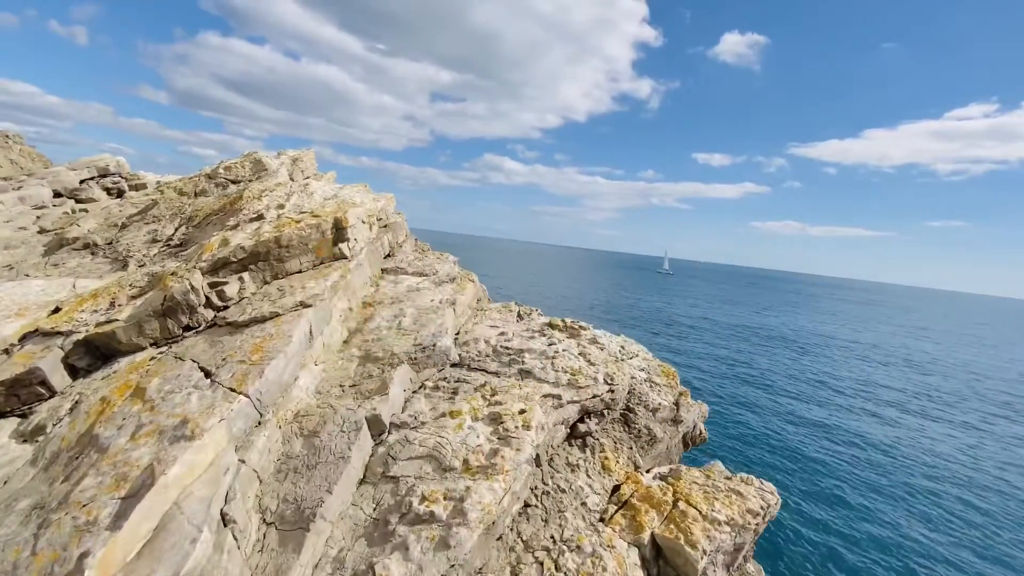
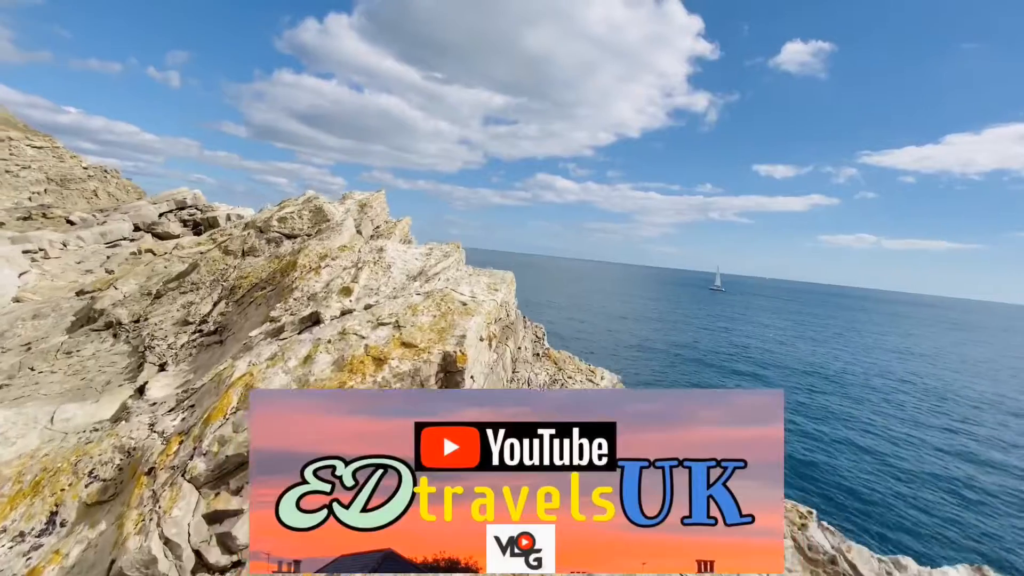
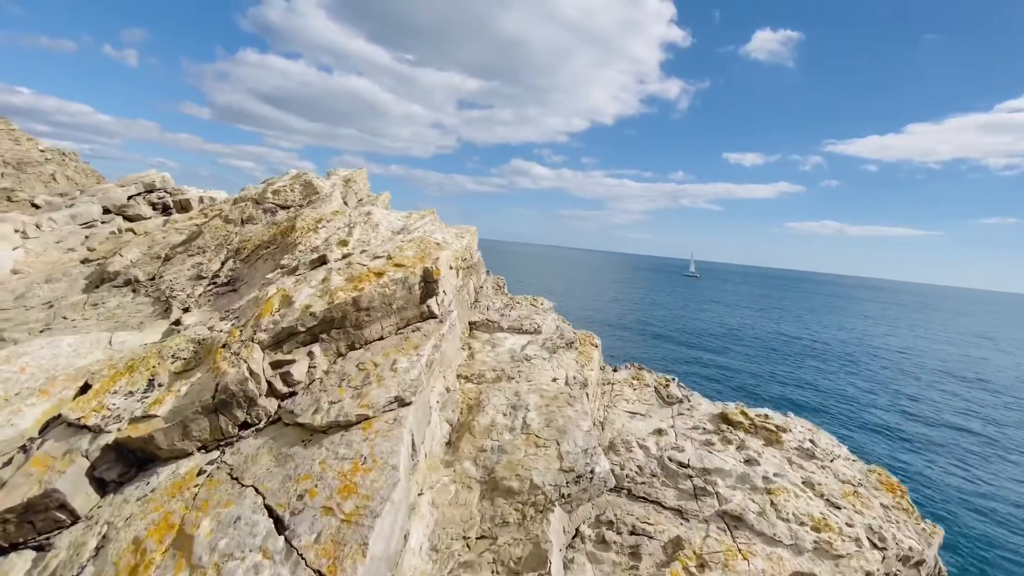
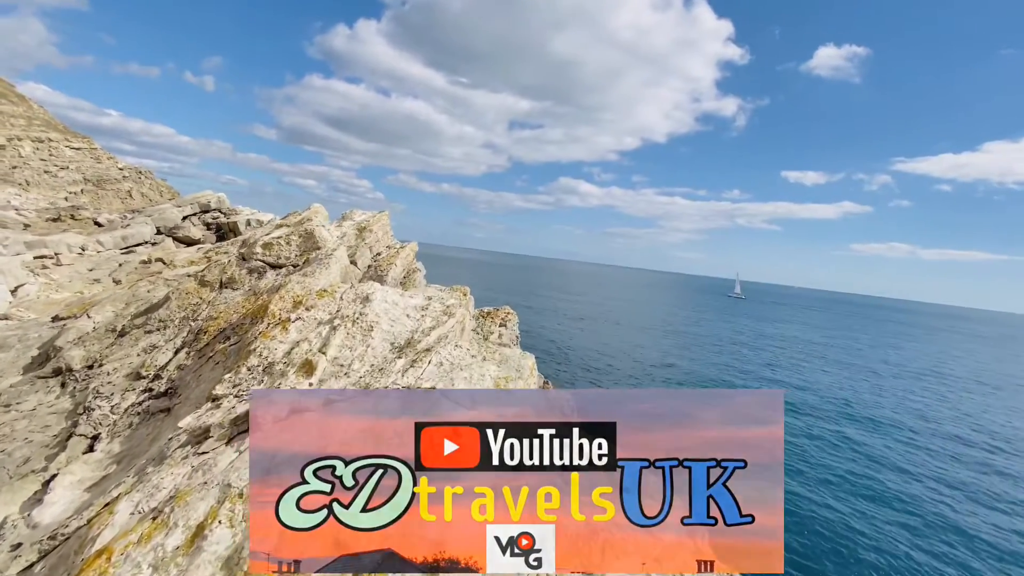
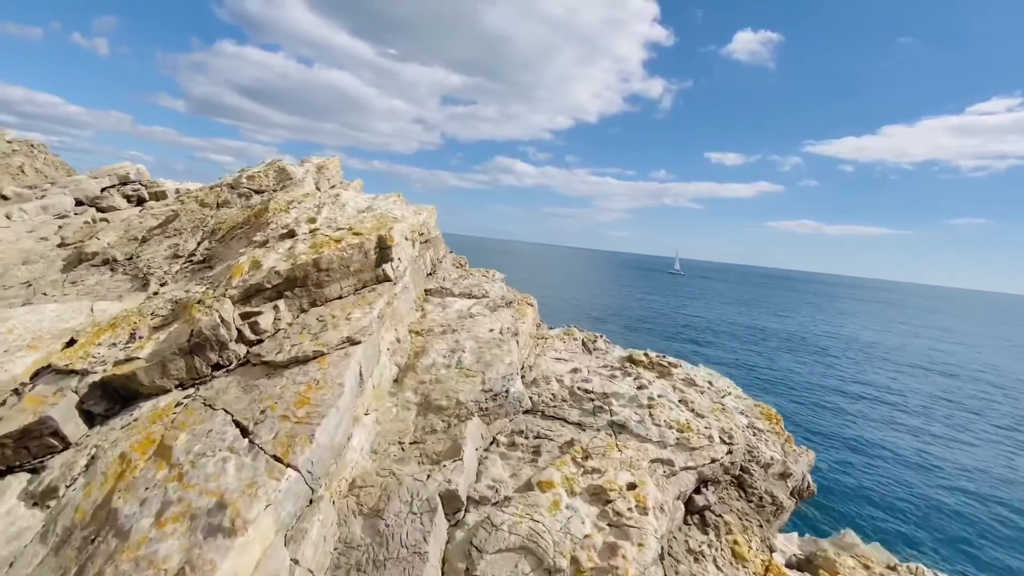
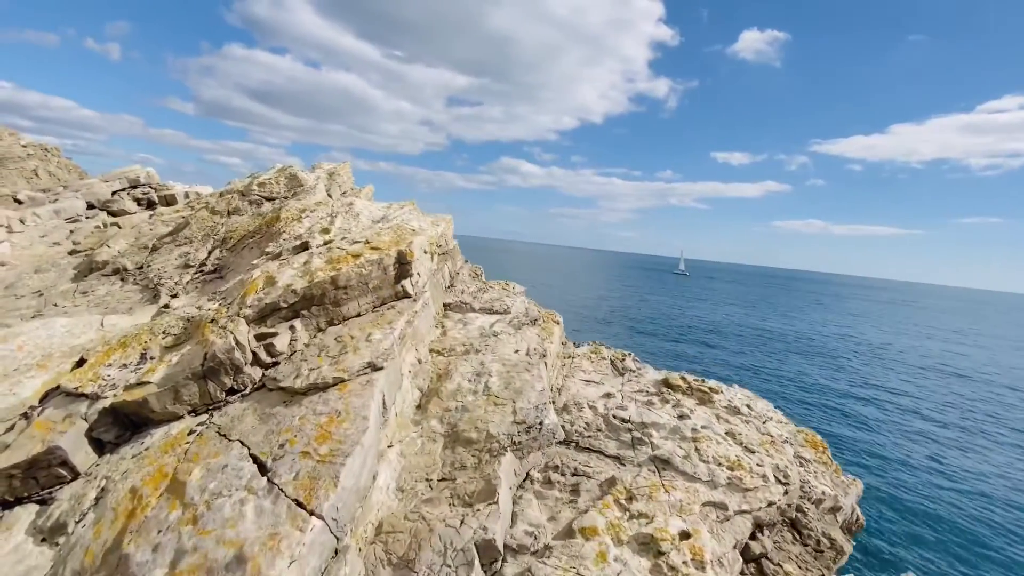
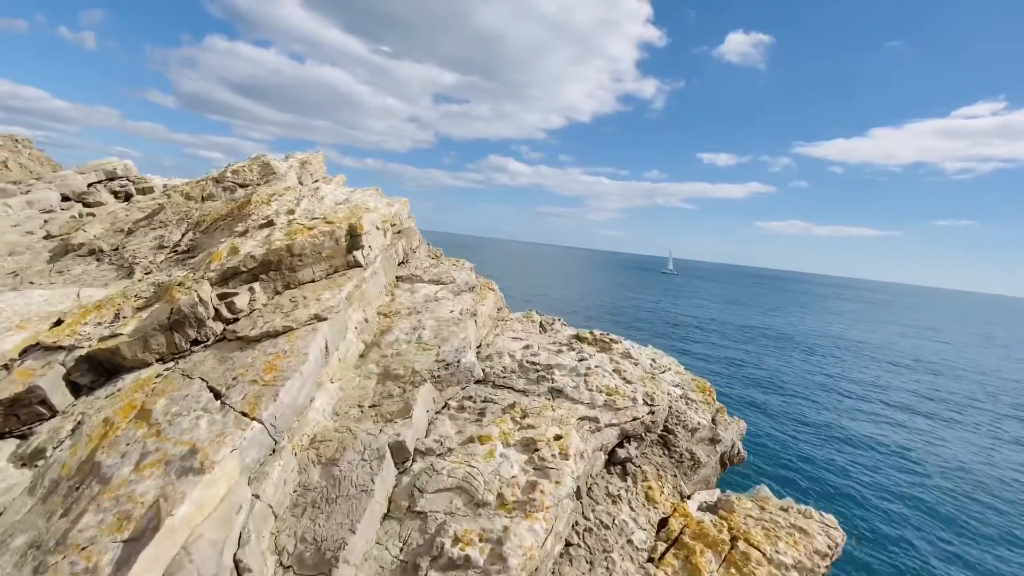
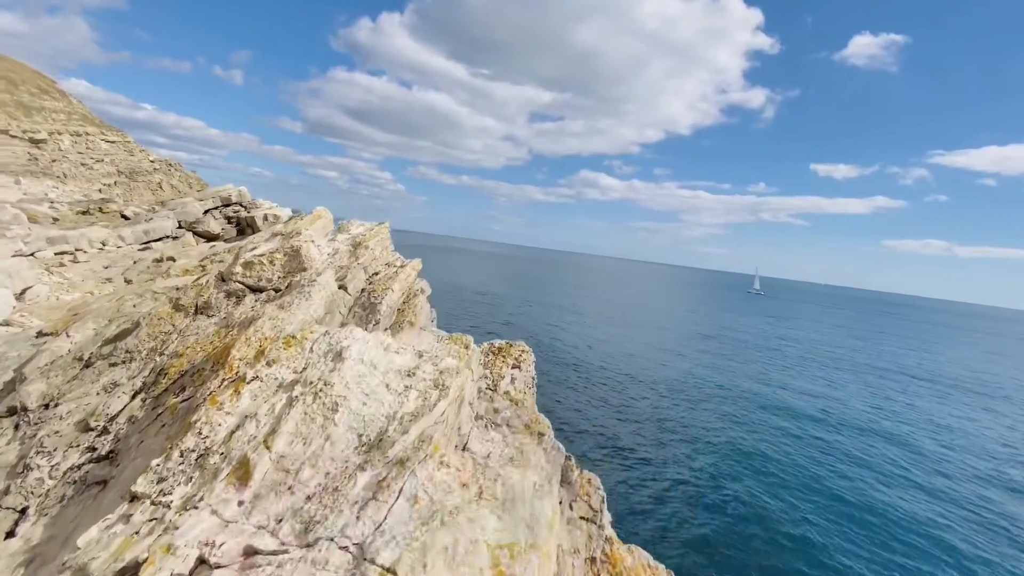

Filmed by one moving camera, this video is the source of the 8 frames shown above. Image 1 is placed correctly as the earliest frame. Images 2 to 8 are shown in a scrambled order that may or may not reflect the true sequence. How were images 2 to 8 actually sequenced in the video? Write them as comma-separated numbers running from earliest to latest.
7, 5, 6, 3, 2, 4, 8
